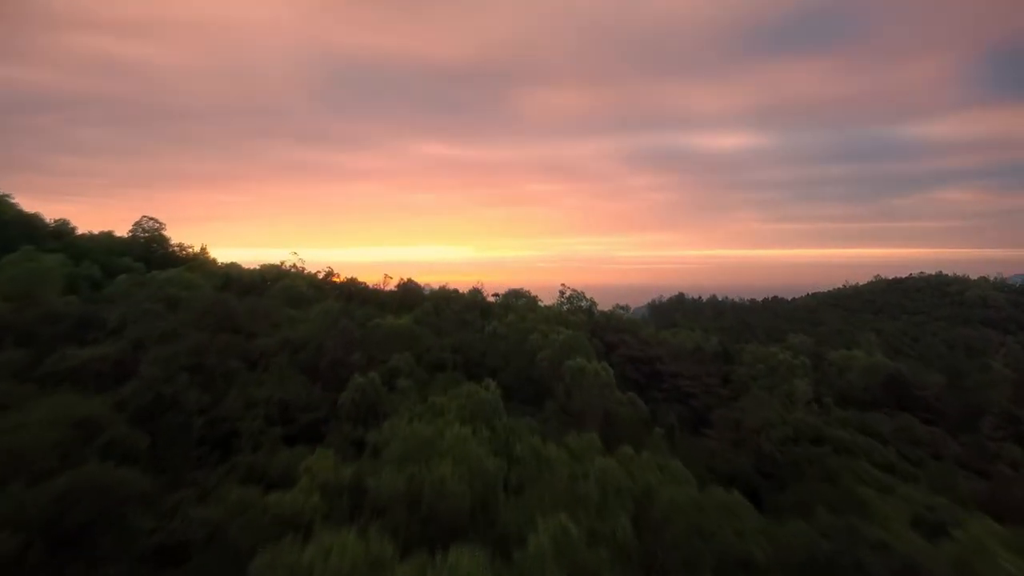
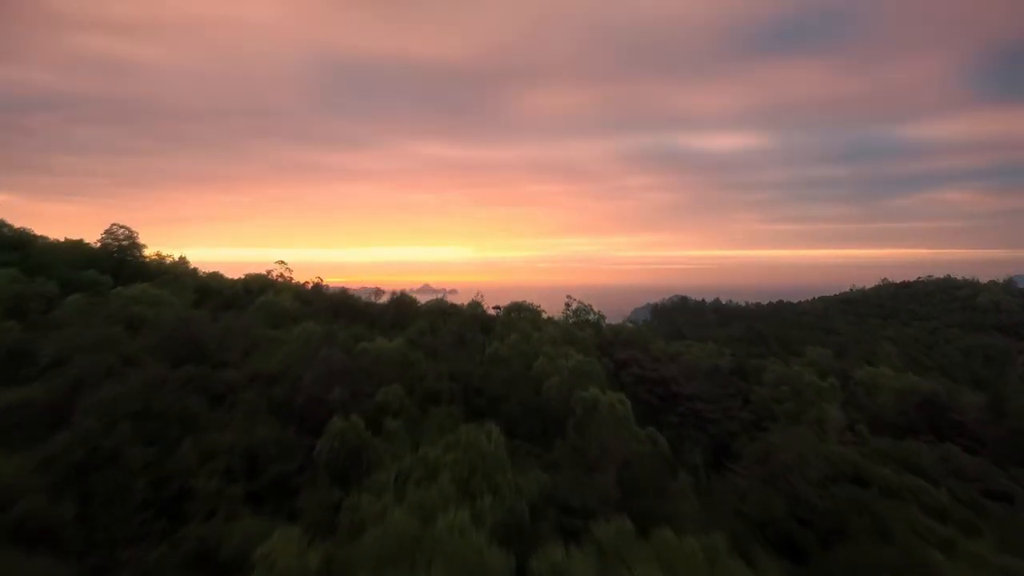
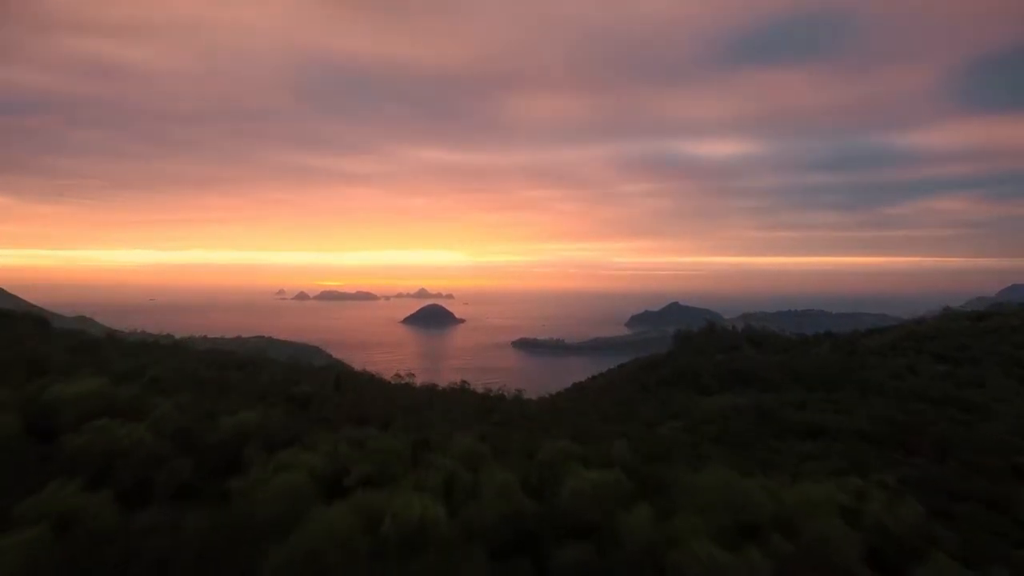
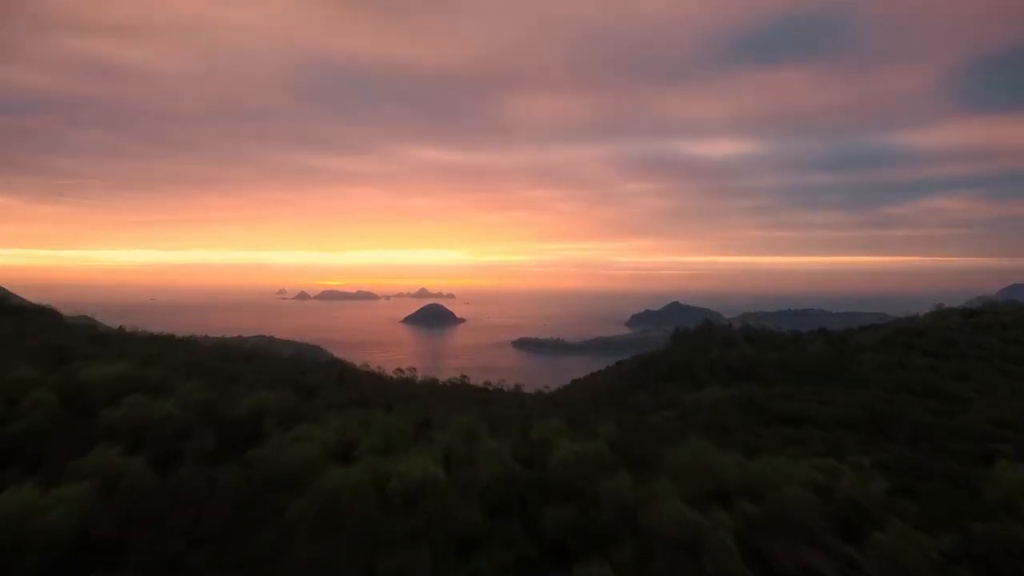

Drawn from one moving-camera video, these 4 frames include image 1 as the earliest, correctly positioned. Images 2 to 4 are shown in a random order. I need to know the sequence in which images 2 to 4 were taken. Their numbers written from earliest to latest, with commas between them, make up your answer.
2, 4, 3
